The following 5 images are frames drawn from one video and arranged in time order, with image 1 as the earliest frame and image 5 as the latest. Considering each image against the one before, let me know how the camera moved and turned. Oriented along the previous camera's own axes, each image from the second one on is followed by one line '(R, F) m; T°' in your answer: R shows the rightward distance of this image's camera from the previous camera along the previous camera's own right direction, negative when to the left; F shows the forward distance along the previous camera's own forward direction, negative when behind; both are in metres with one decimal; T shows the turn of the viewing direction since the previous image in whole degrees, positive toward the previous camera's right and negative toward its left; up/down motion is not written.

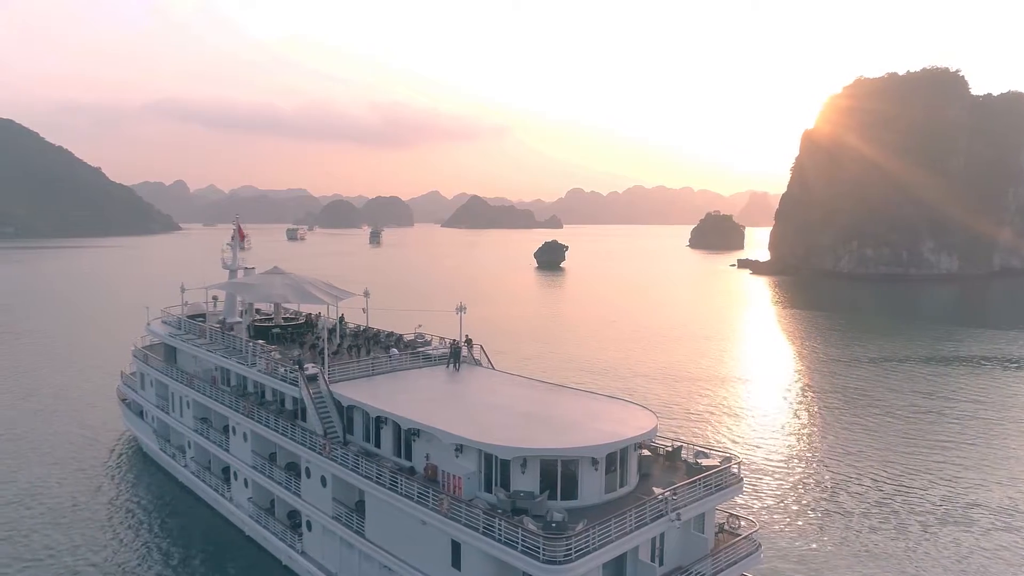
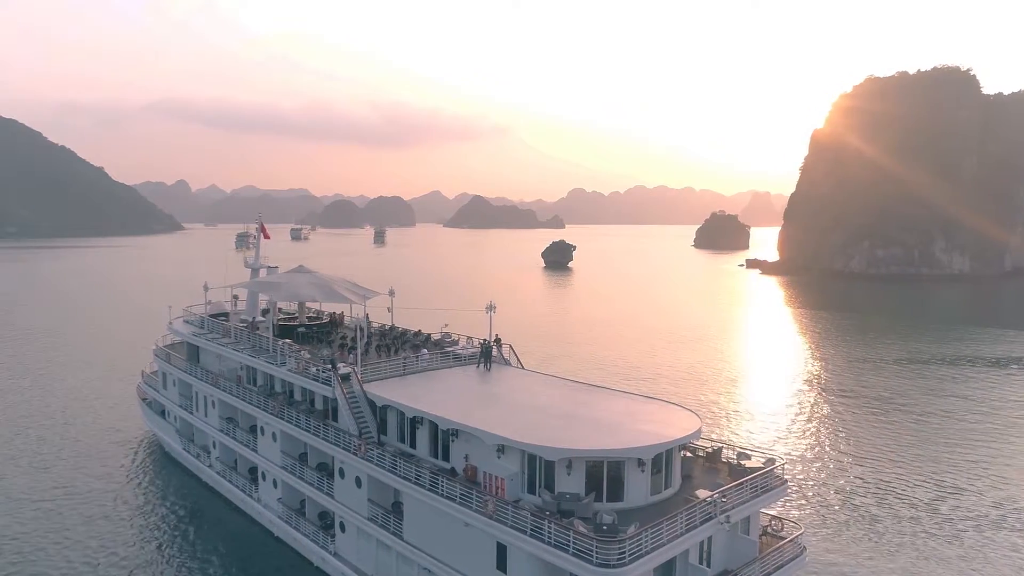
(-1.3, +0.3) m; 0°
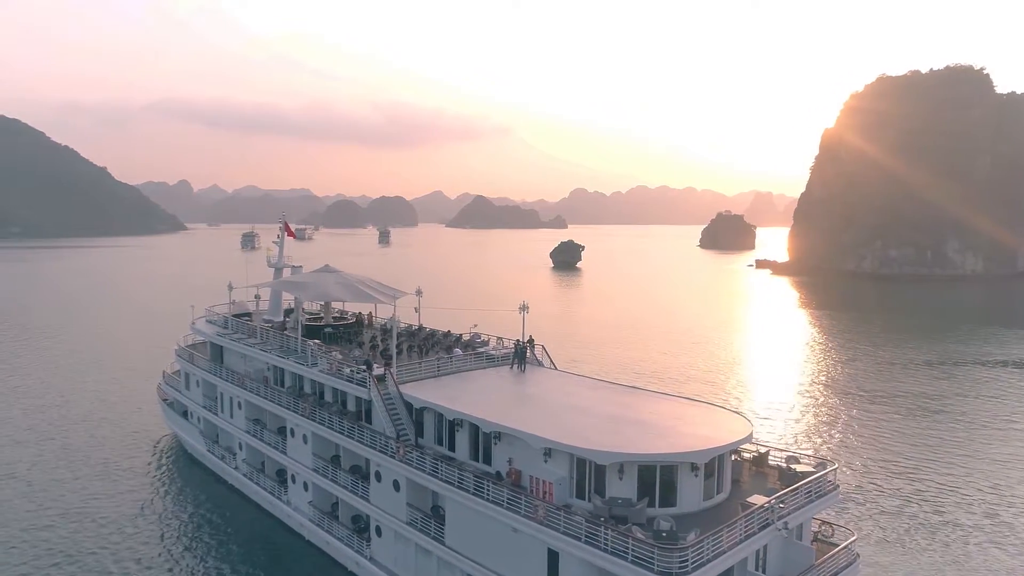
(-1.4, +0.5) m; 0°
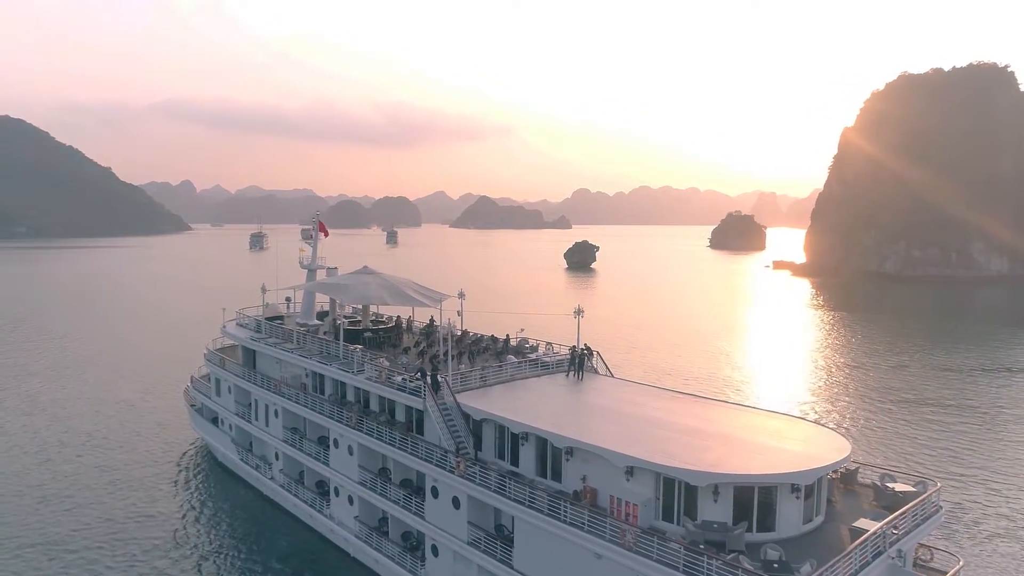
(-2.2, +1.6) m; -1°
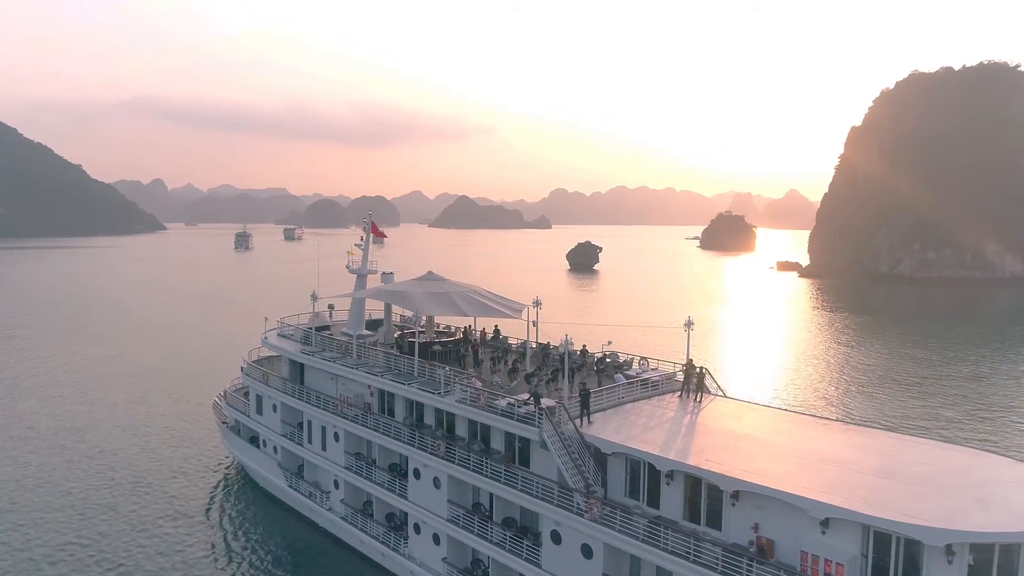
(-4.6, +3.3) m; +1°
